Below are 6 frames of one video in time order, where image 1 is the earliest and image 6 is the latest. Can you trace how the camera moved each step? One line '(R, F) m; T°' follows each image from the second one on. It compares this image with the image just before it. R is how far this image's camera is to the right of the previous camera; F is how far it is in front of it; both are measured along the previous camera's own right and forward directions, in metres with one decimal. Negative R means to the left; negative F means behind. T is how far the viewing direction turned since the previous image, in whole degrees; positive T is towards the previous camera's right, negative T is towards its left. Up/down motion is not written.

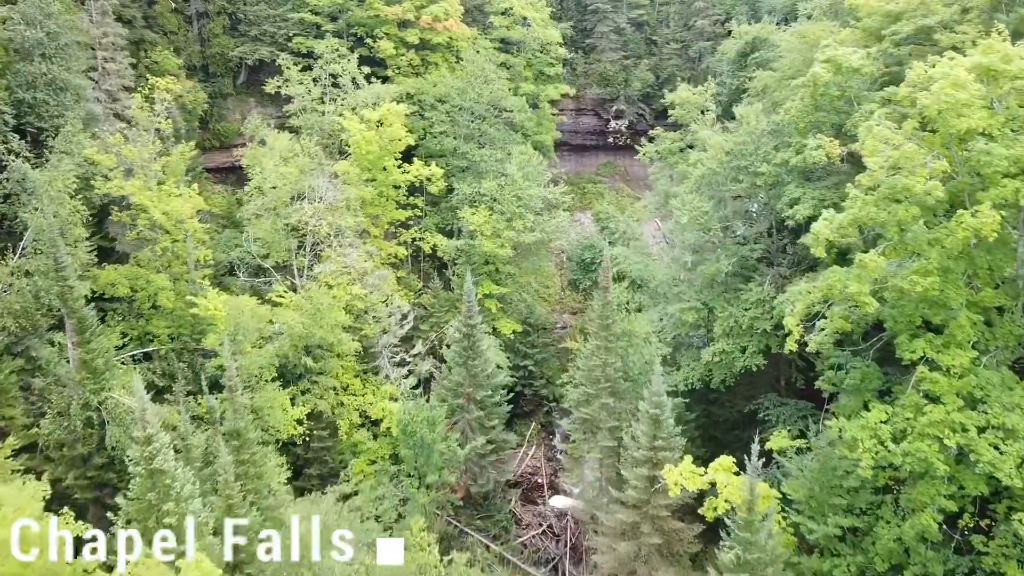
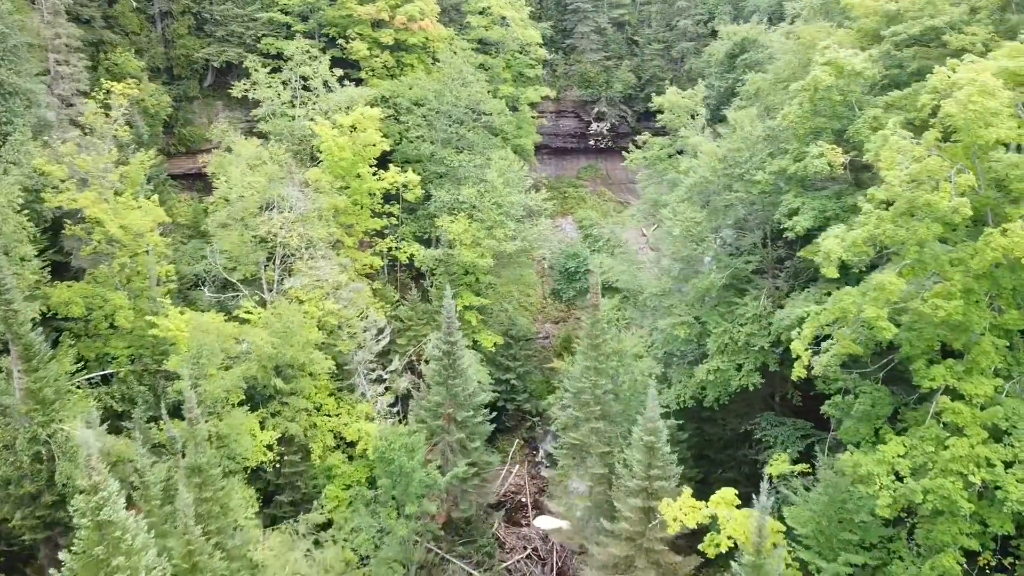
(-0.1, +1.0) m; +2°
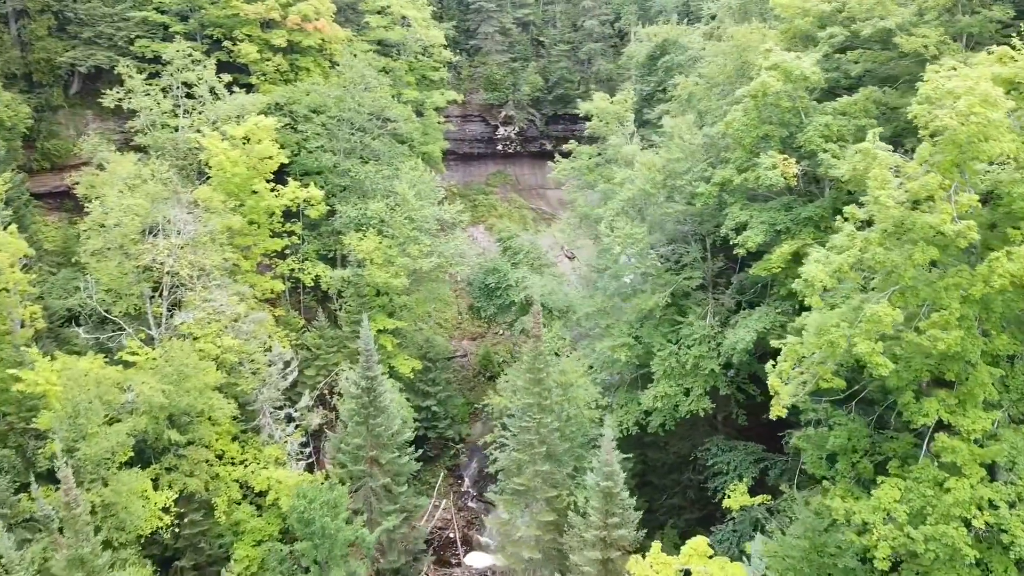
(-0.6, +1.6) m; +7°
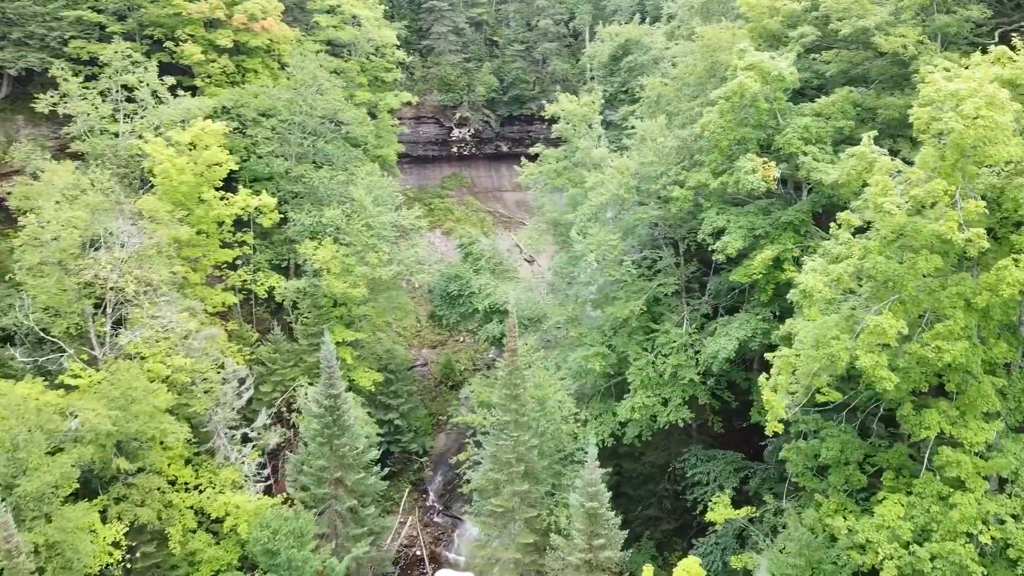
(-0.4, +0.6) m; +4°
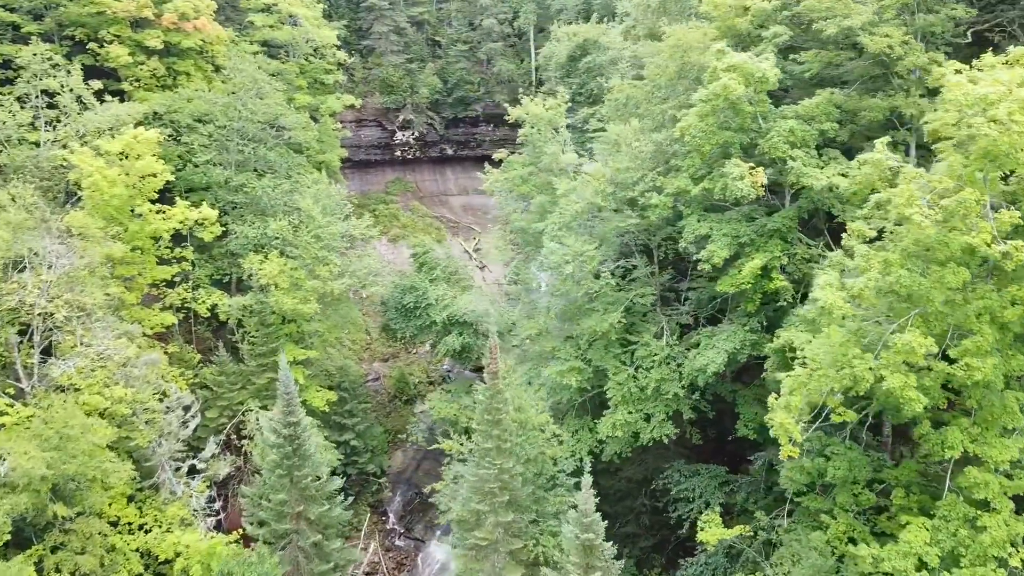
(-0.7, +0.9) m; +5°
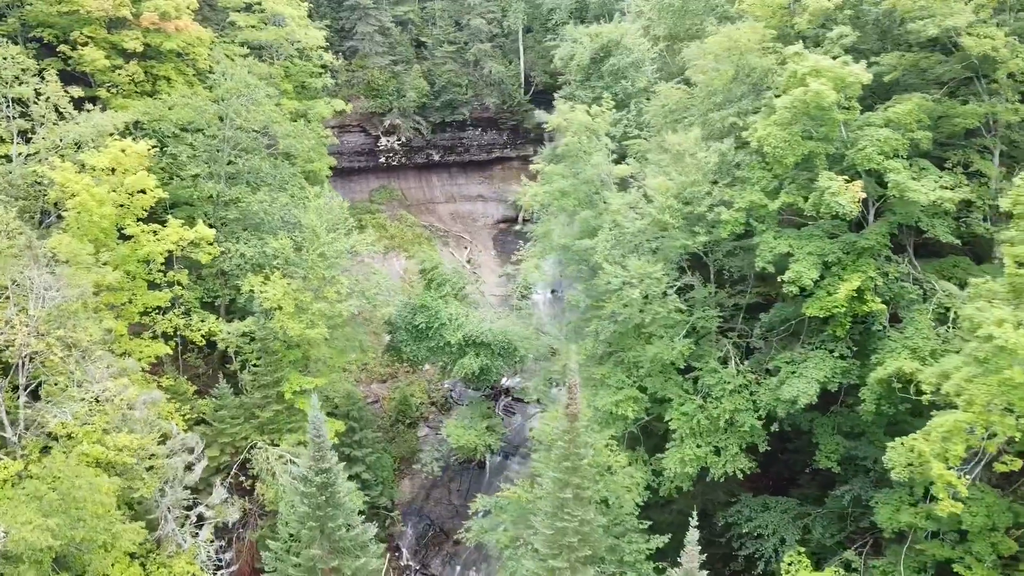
(-1.8, +1.4) m; +4°
